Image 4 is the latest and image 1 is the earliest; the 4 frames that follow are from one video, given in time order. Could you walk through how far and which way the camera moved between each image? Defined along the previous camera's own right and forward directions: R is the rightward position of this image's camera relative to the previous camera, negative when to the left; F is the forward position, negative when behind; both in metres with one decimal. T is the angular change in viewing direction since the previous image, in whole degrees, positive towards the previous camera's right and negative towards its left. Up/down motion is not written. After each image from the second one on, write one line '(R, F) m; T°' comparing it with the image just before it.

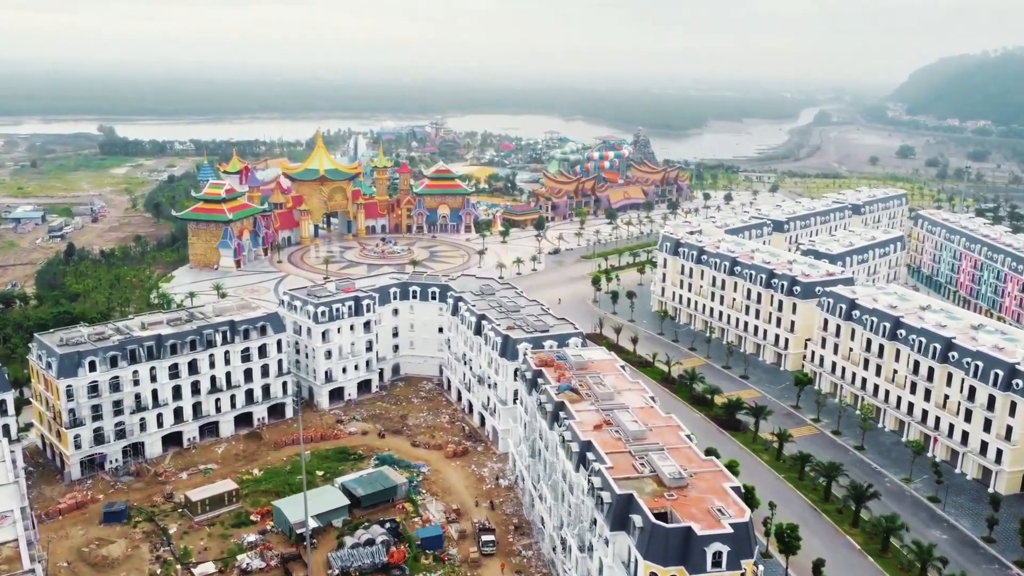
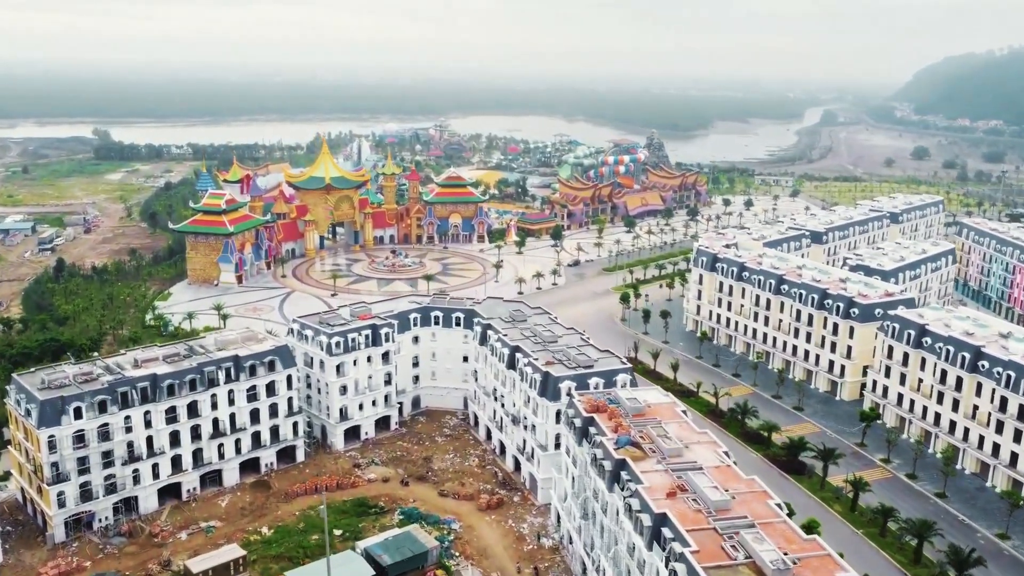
(-2.5, +6.1) m; 0°
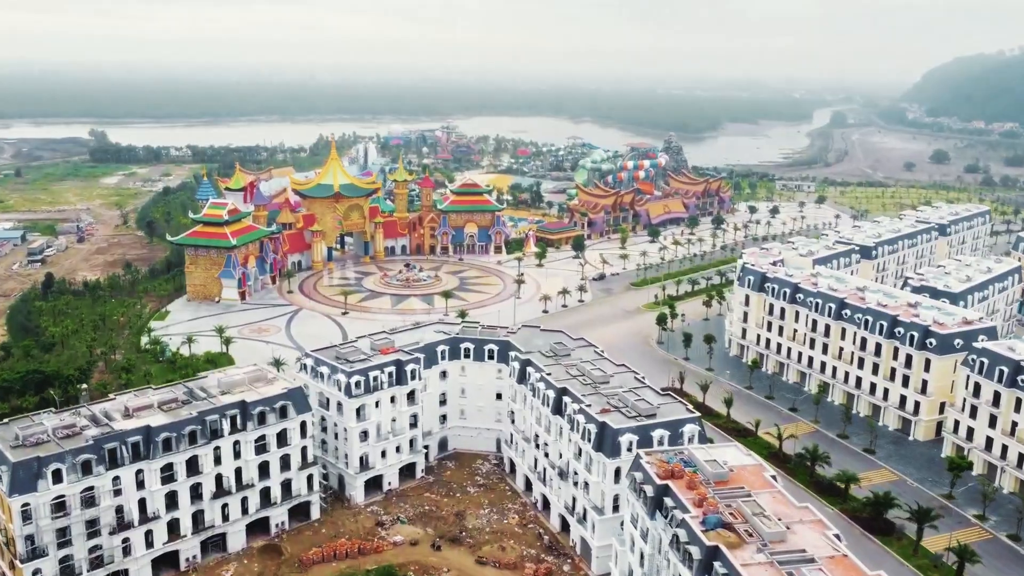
(-2.7, +6.5) m; 0°
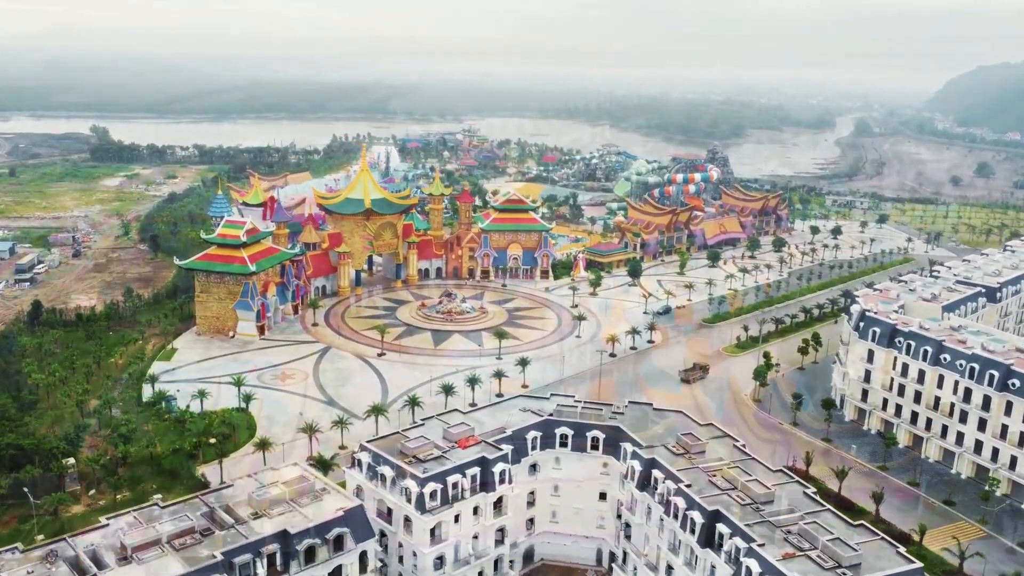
(-5.8, +11.8) m; 0°
